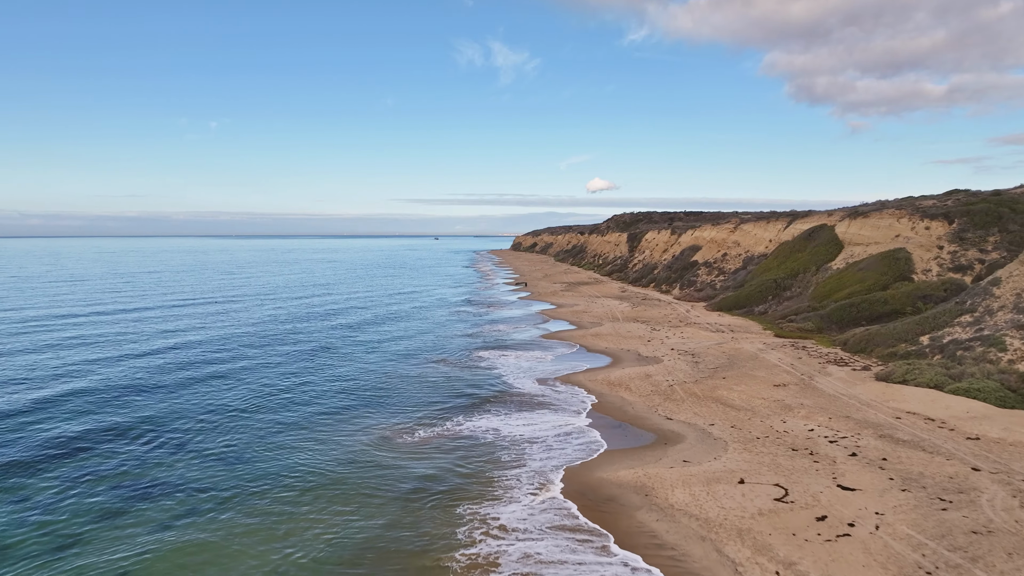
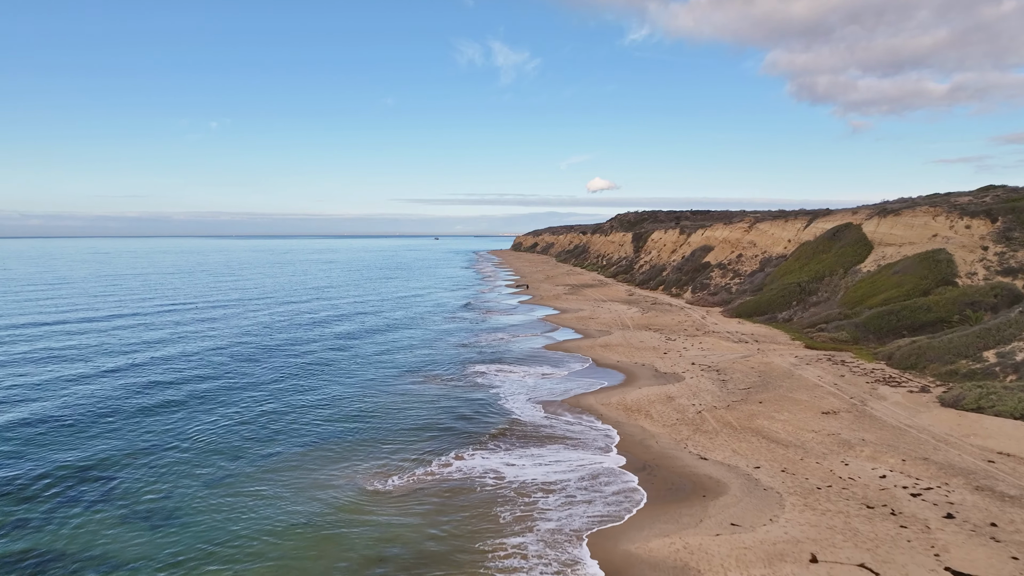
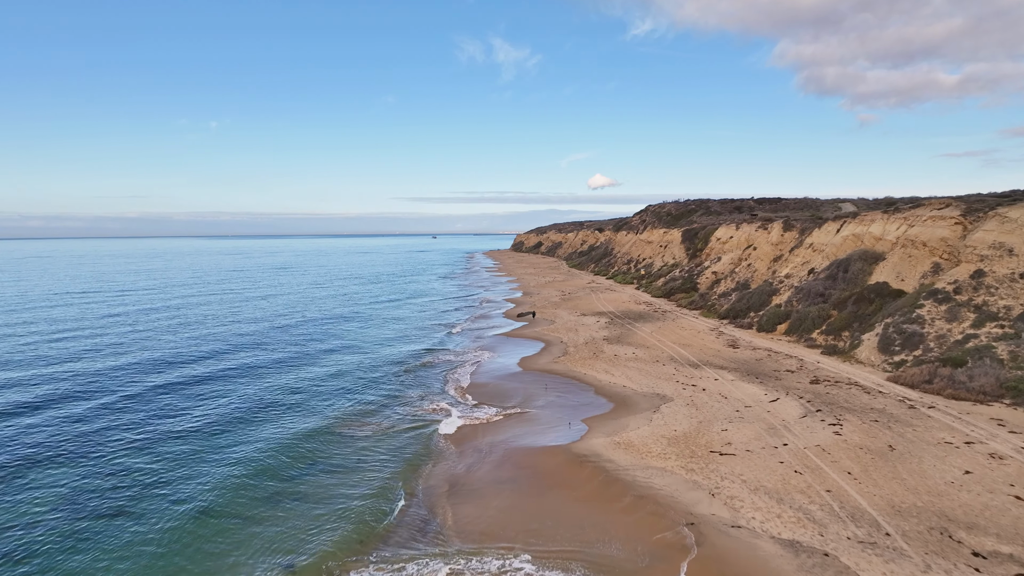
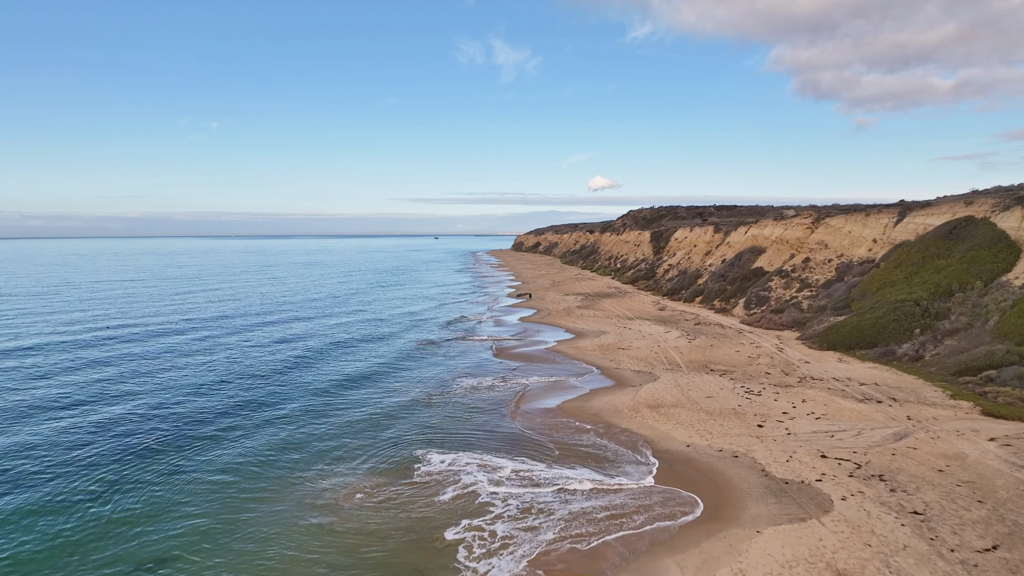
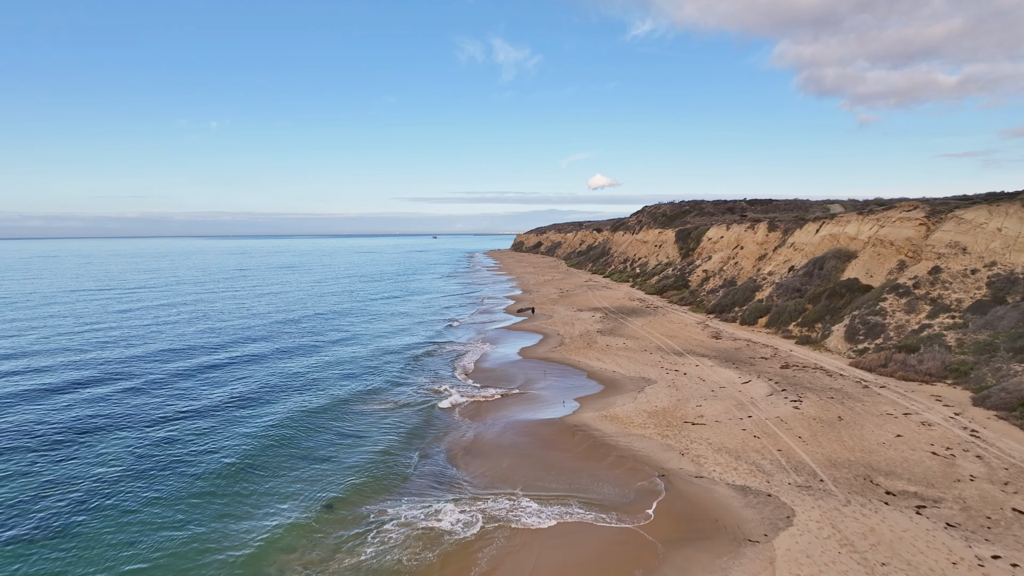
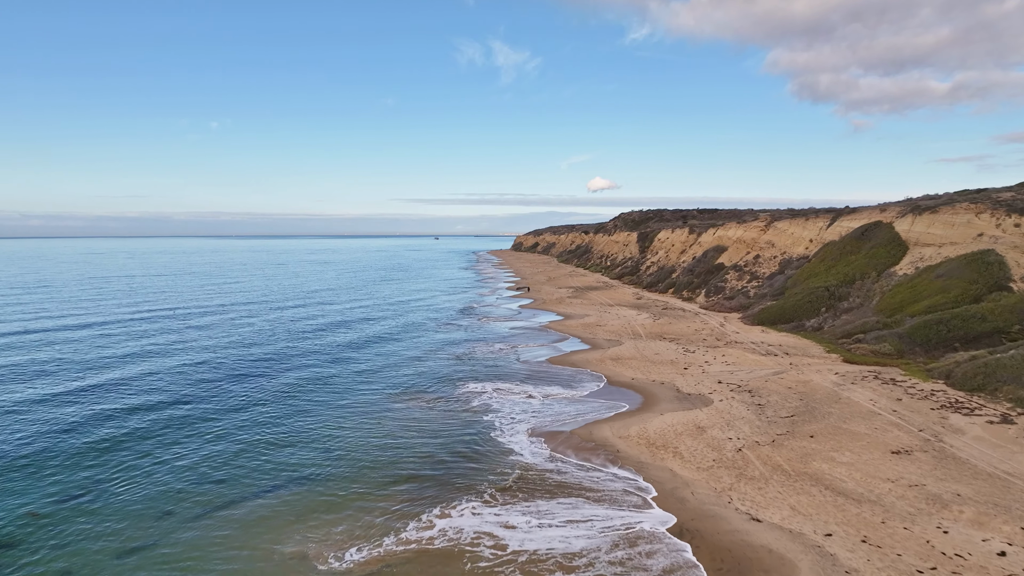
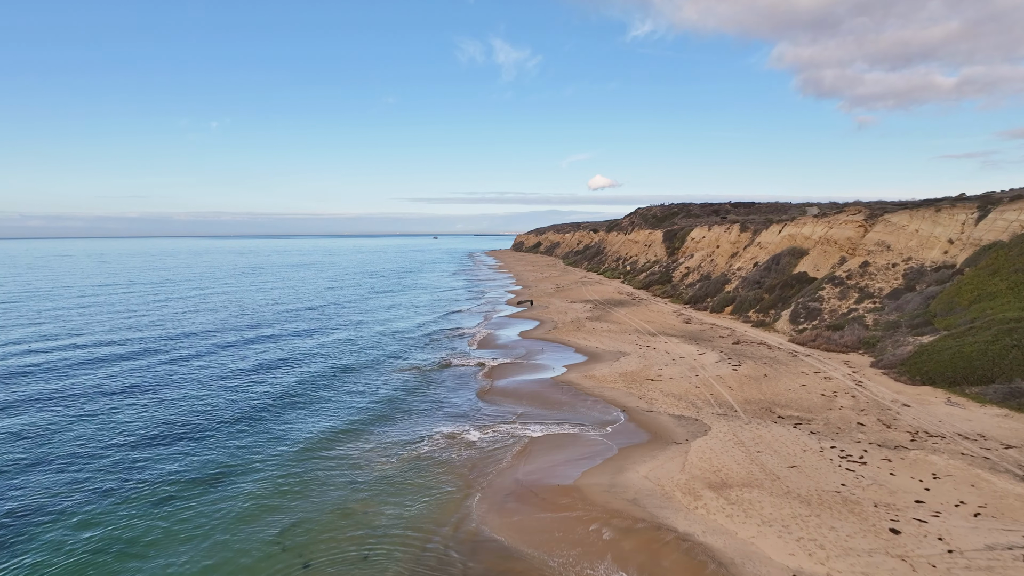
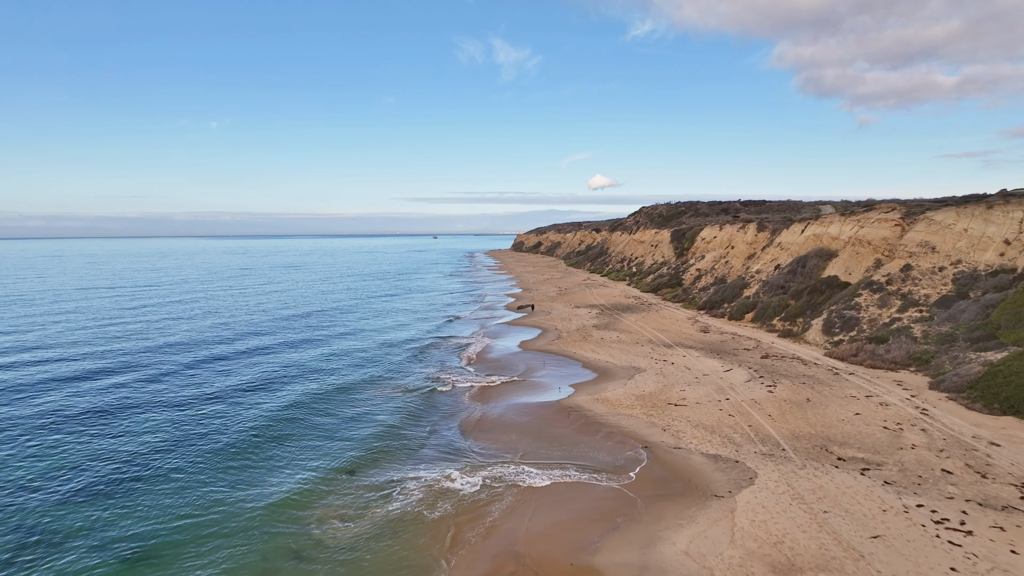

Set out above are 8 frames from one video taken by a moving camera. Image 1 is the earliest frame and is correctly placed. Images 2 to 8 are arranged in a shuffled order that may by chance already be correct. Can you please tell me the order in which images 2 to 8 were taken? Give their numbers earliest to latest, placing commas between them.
2, 6, 4, 7, 8, 5, 3
